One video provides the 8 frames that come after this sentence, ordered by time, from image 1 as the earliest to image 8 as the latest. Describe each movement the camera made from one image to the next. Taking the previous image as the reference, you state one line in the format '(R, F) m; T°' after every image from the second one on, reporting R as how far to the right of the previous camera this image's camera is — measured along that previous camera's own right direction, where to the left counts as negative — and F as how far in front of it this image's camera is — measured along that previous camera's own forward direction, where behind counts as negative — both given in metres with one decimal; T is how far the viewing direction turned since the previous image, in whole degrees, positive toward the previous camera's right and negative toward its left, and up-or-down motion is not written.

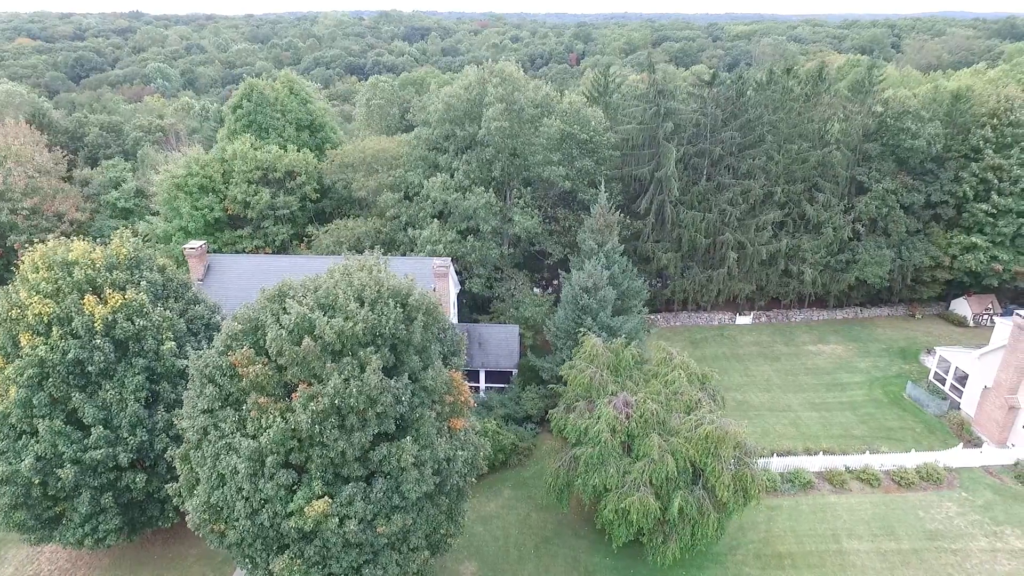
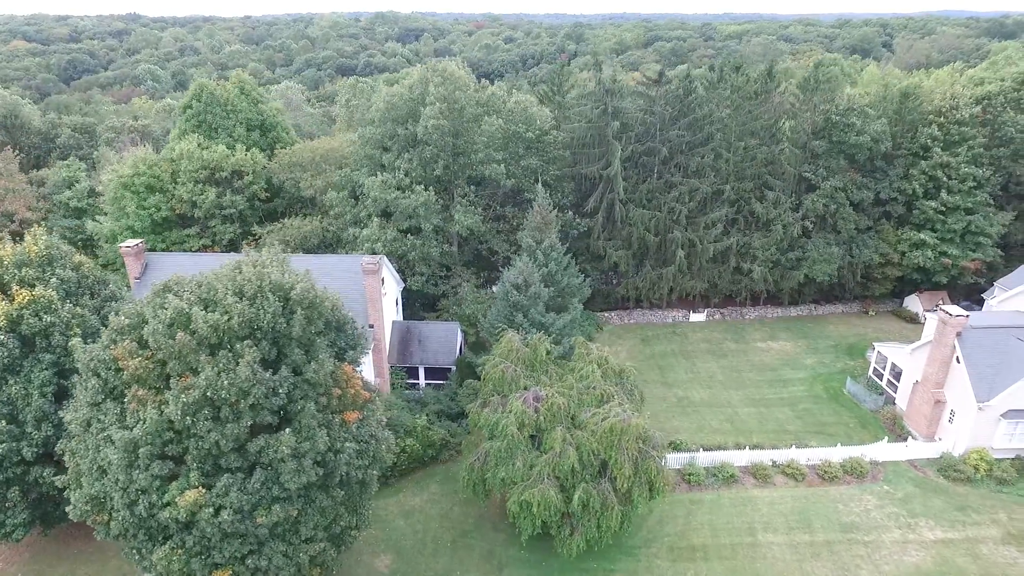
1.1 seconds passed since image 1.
(+2.7, -0.2) m; 0°
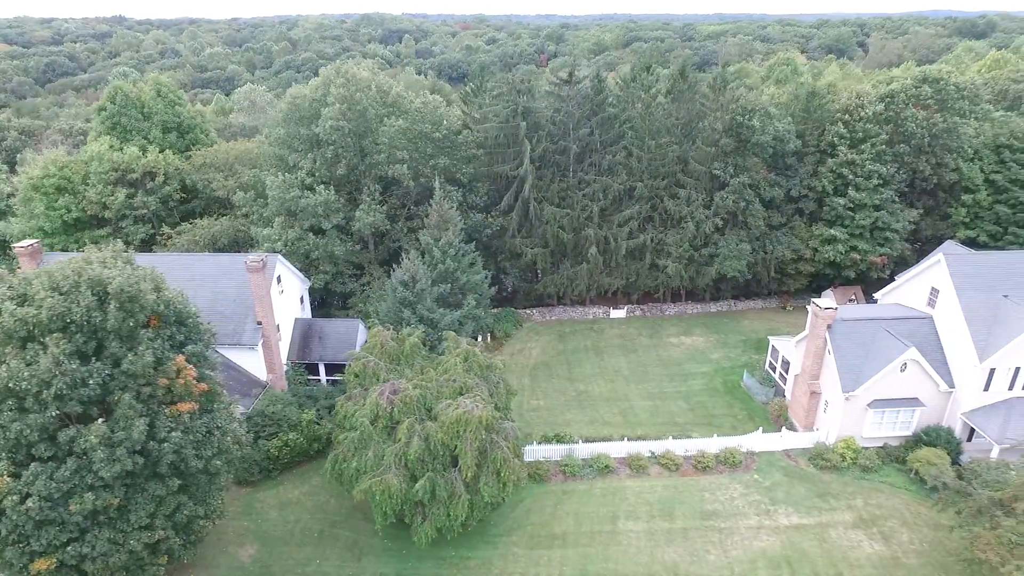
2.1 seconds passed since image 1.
(+4.3, -0.6) m; 0°
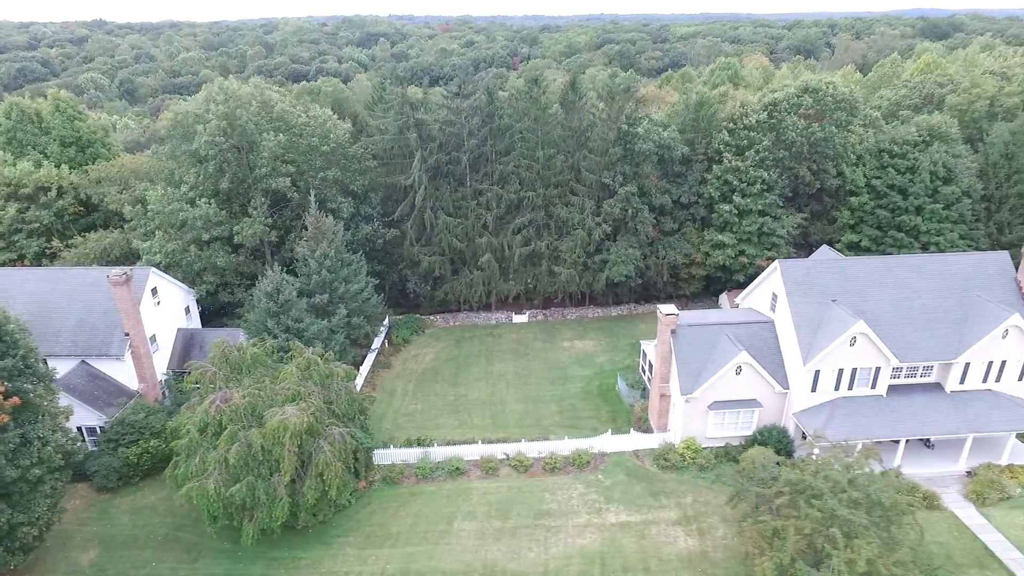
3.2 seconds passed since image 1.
(+5.4, -1.0) m; +1°
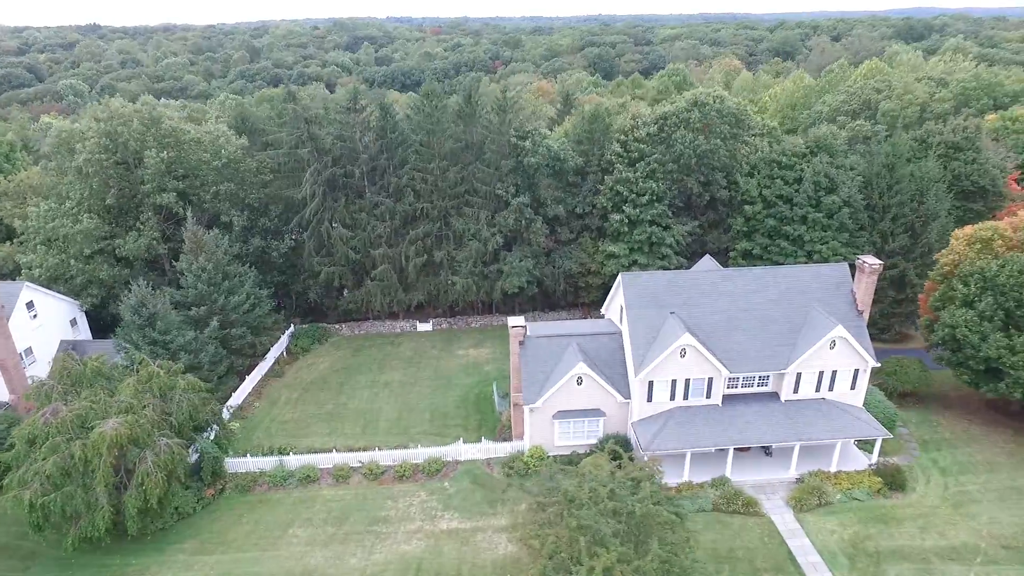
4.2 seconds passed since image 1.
(+6.1, -0.8) m; 0°
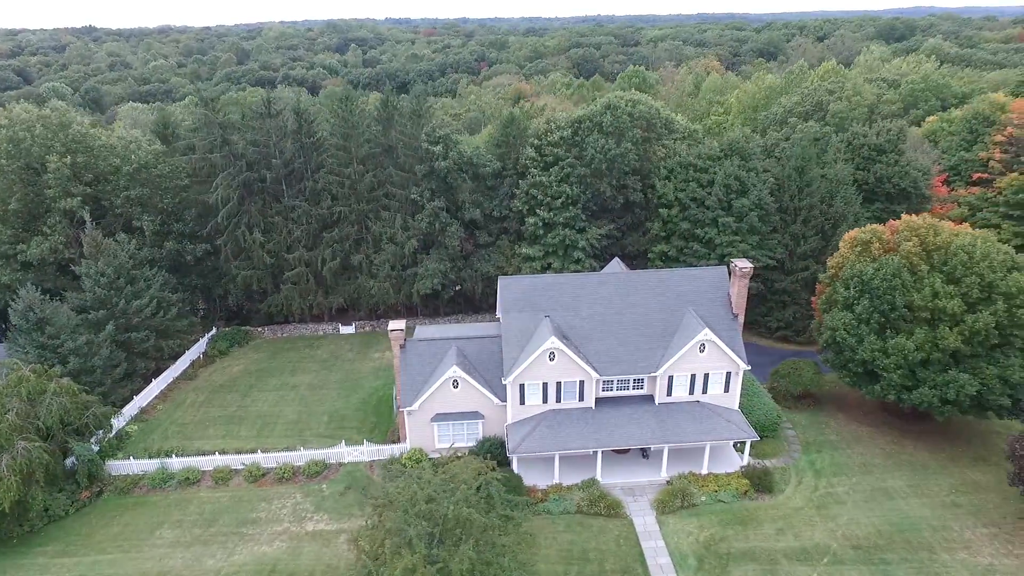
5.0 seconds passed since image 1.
(+5.0, -0.3) m; 0°
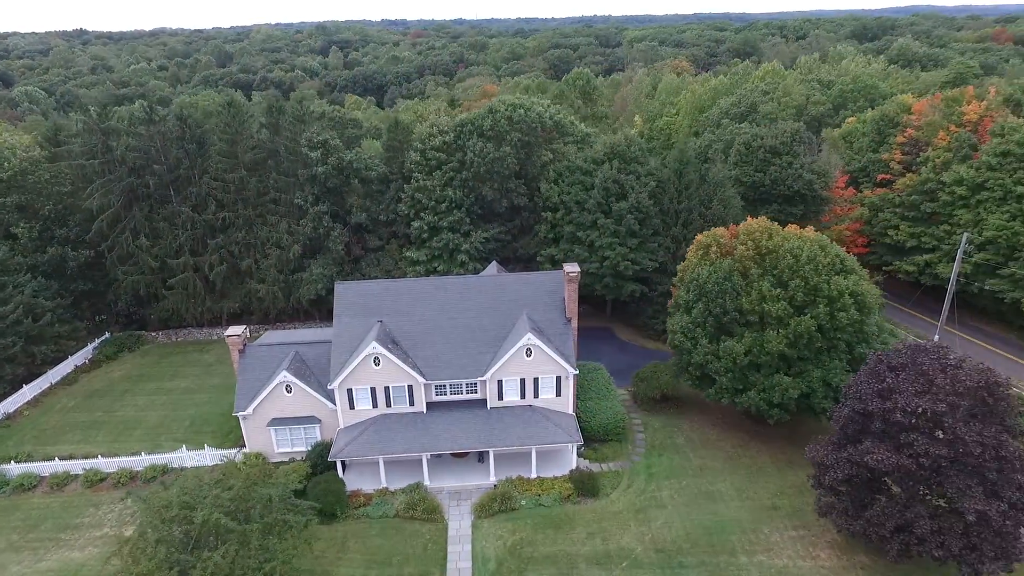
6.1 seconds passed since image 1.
(+6.7, -0.1) m; 0°
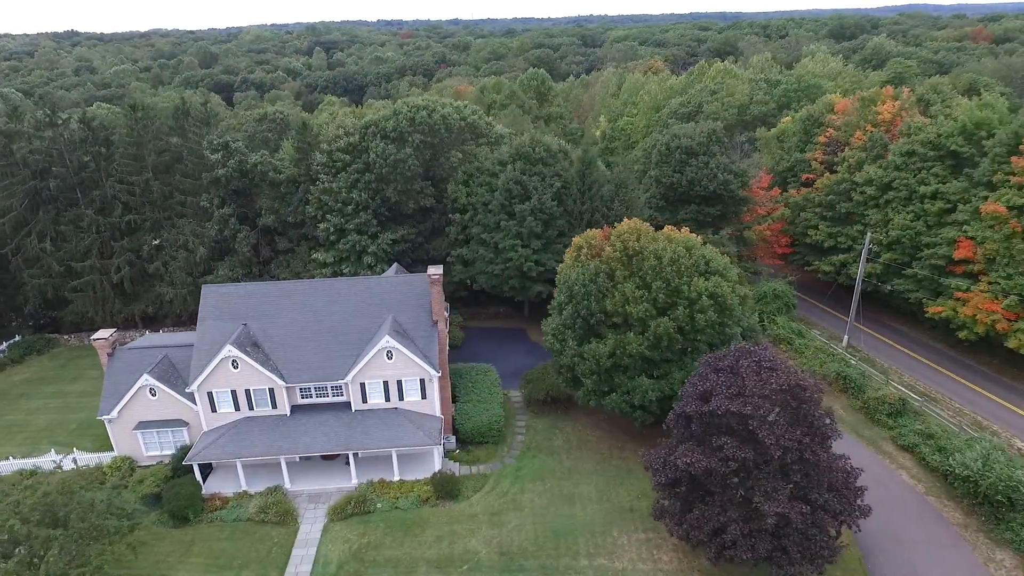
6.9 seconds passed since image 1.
(+5.4, +0.1) m; 0°
